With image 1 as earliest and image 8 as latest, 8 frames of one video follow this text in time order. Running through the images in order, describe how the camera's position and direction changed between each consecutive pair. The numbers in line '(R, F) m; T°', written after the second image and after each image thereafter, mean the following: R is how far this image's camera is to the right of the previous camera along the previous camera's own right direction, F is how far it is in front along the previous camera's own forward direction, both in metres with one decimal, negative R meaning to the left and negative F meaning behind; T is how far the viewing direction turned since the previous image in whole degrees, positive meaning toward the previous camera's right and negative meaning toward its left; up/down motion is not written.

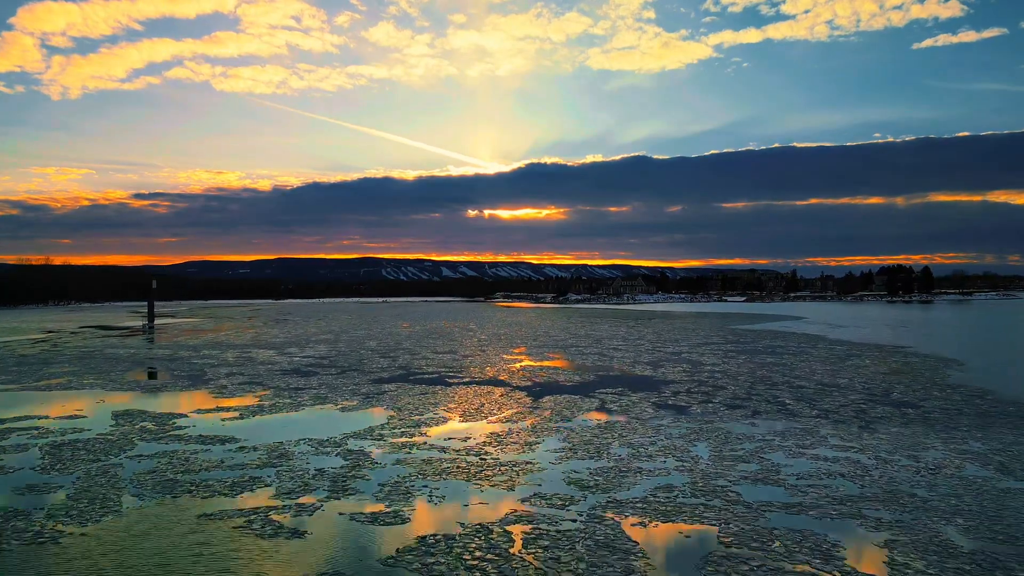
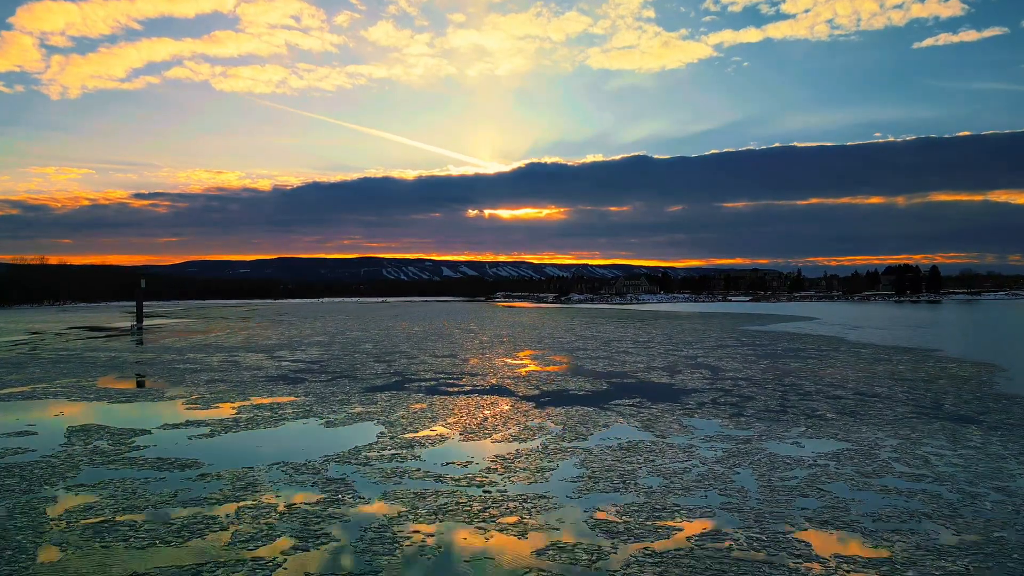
(-0.1, +1.5) m; 0°
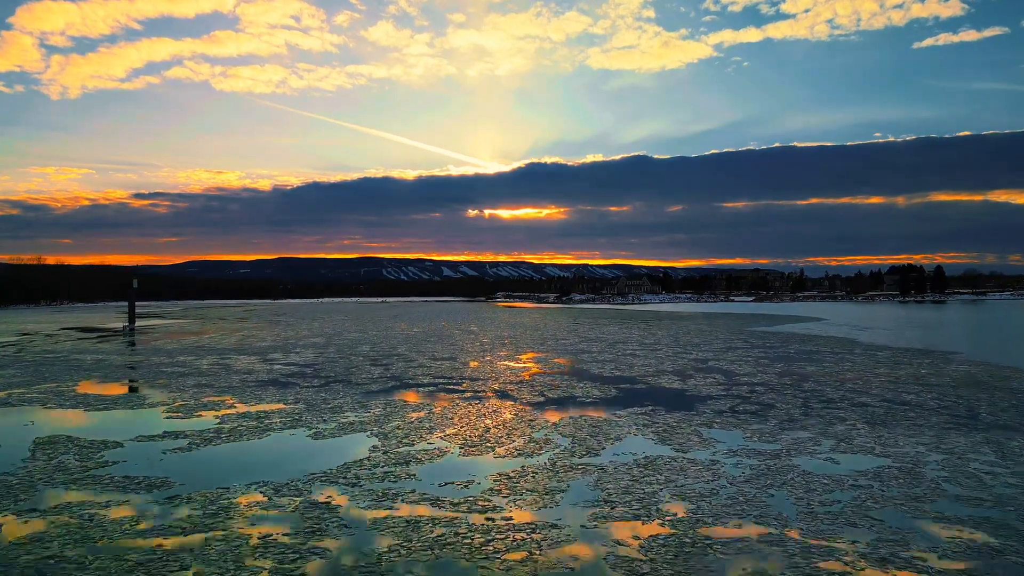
(-0.1, +0.9) m; 0°
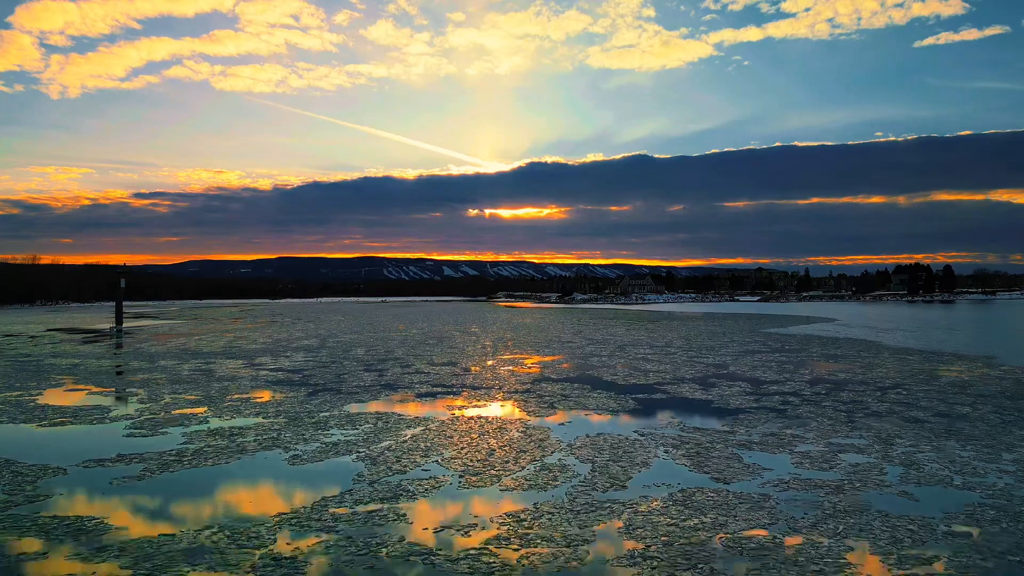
(-0.1, +1.5) m; 0°
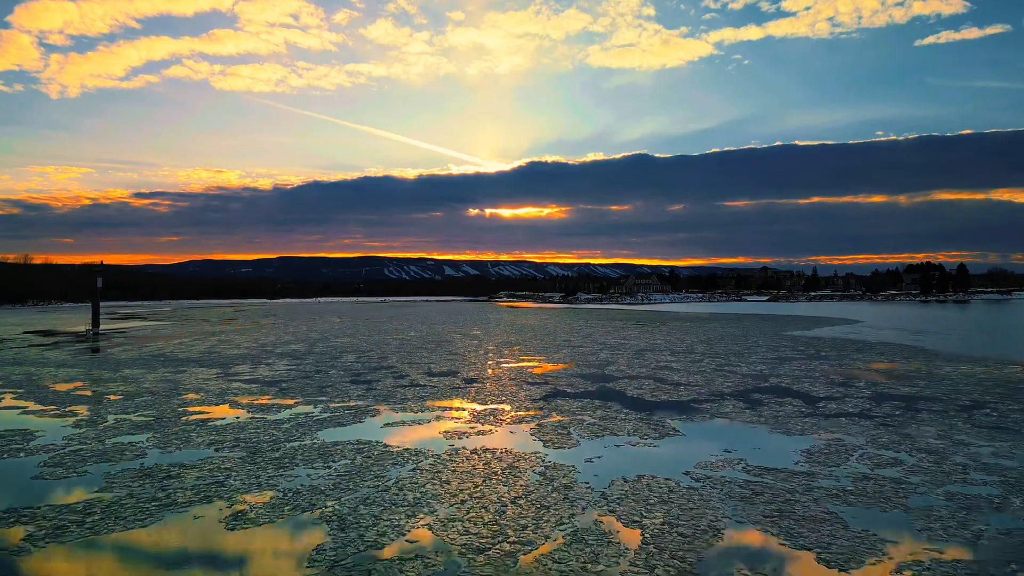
(-0.2, +2.5) m; 0°
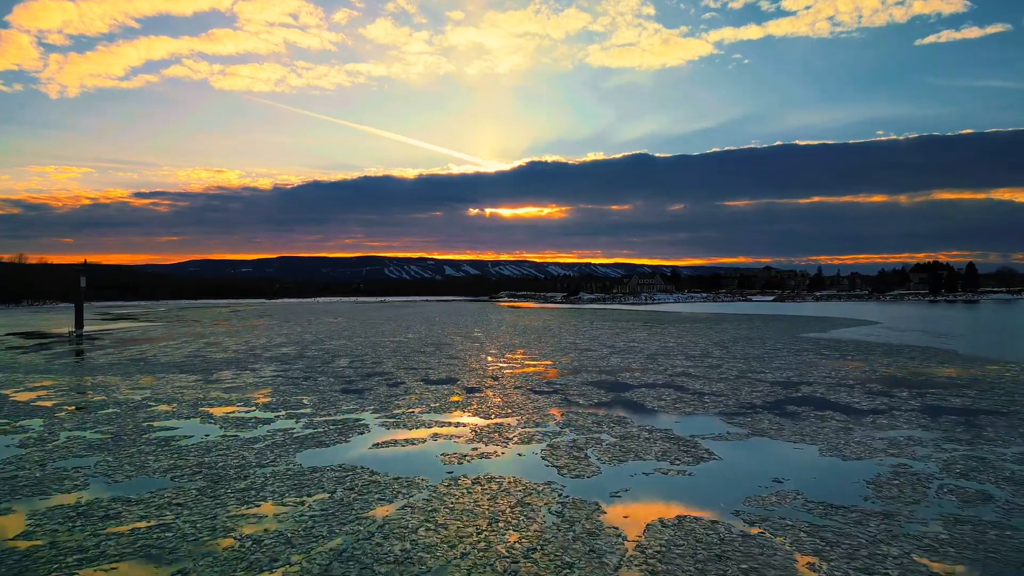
(-0.1, +1.5) m; 0°
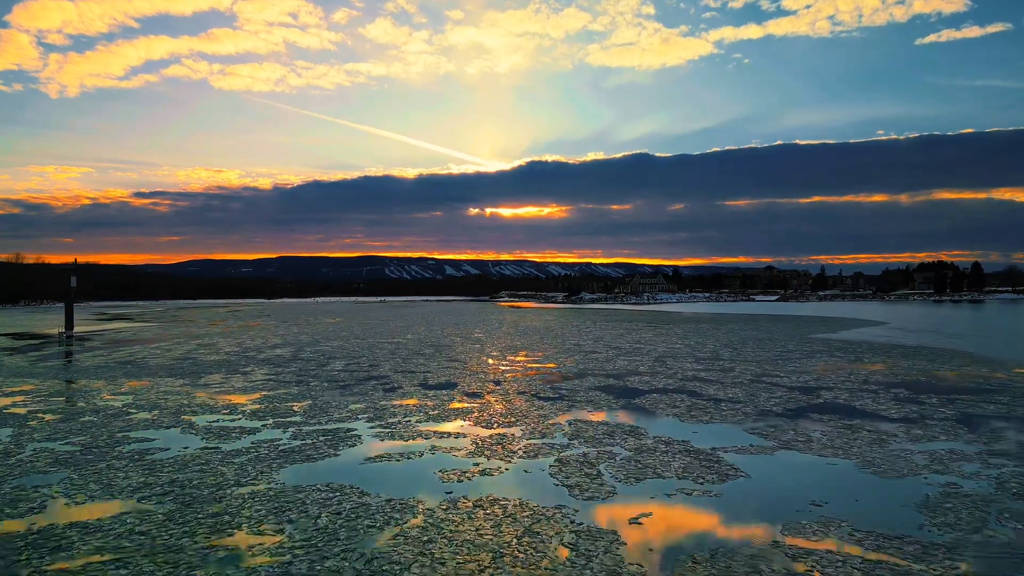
(-0.1, +0.9) m; 0°
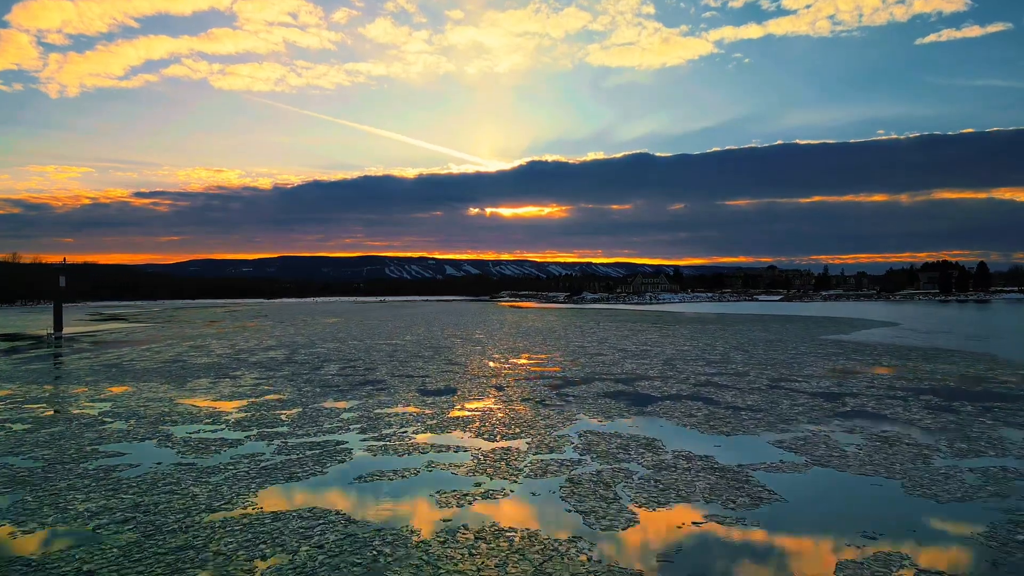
(-0.1, +0.9) m; 0°
